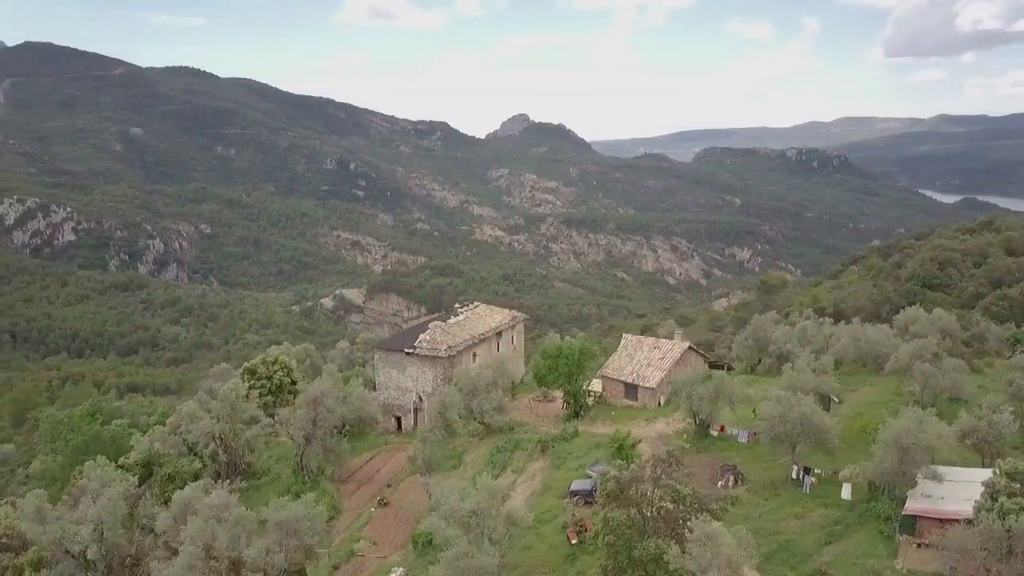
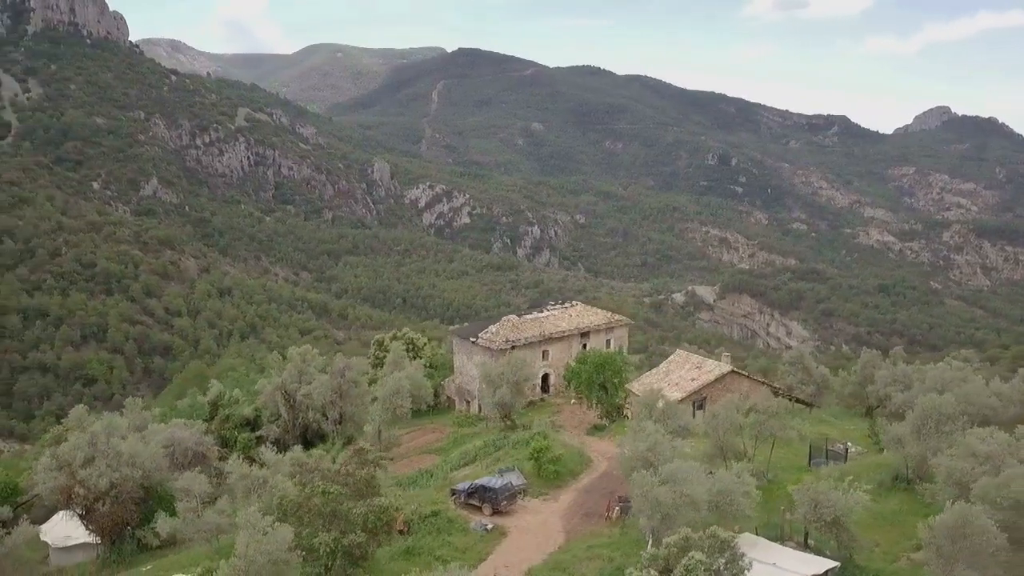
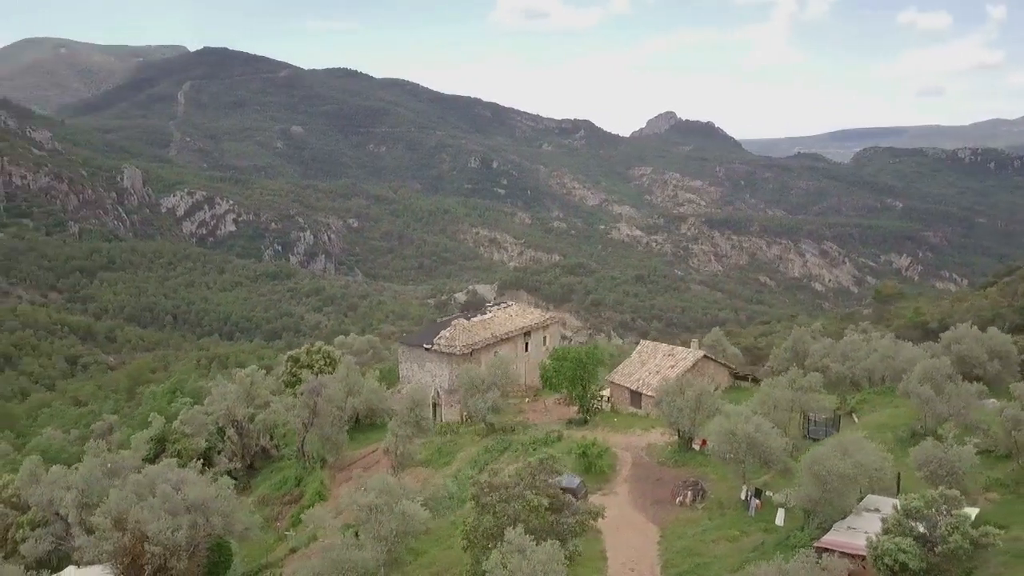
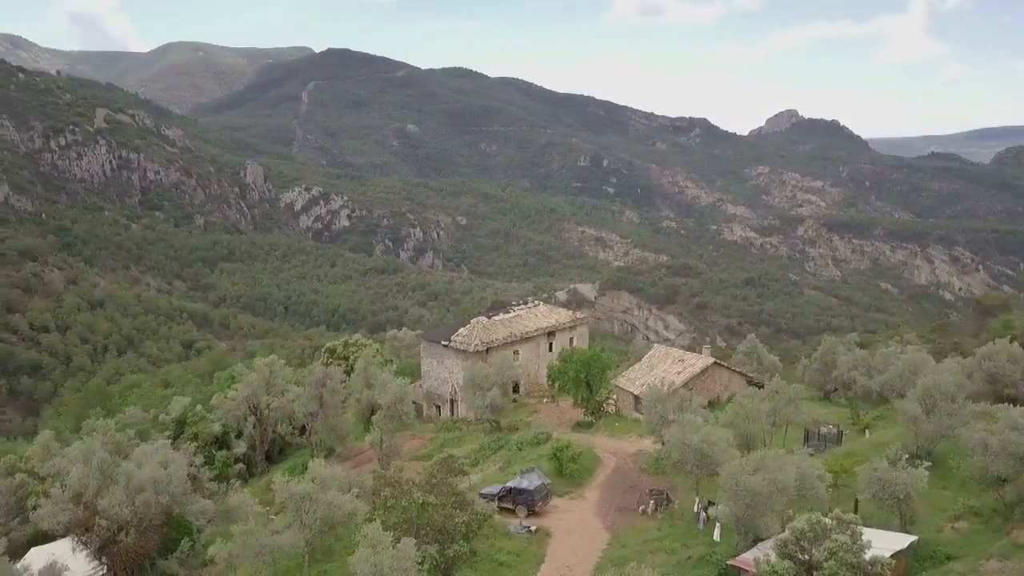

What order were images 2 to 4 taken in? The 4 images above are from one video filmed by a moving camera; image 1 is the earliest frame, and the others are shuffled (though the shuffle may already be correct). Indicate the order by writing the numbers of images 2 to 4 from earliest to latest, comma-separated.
3, 4, 2
